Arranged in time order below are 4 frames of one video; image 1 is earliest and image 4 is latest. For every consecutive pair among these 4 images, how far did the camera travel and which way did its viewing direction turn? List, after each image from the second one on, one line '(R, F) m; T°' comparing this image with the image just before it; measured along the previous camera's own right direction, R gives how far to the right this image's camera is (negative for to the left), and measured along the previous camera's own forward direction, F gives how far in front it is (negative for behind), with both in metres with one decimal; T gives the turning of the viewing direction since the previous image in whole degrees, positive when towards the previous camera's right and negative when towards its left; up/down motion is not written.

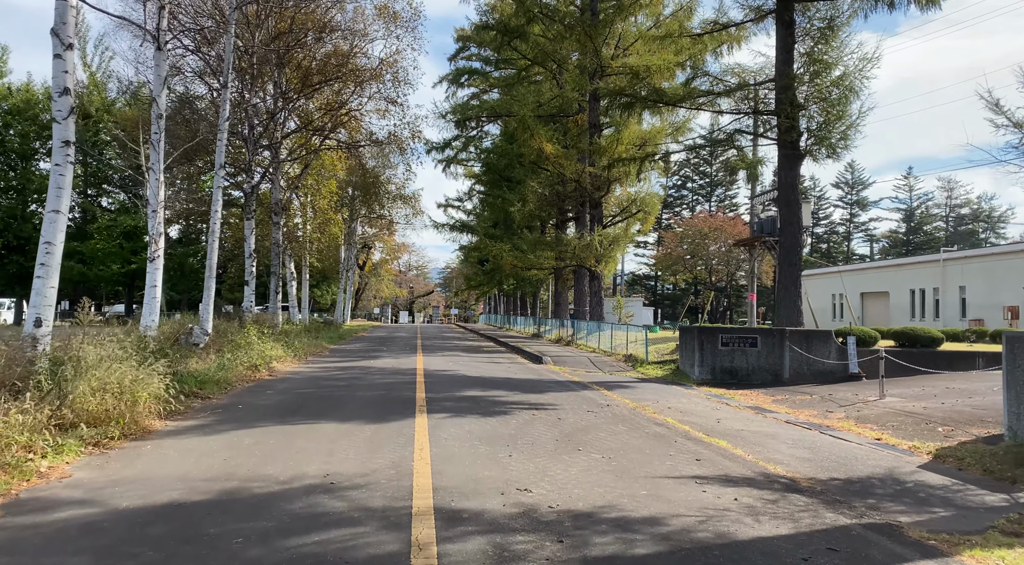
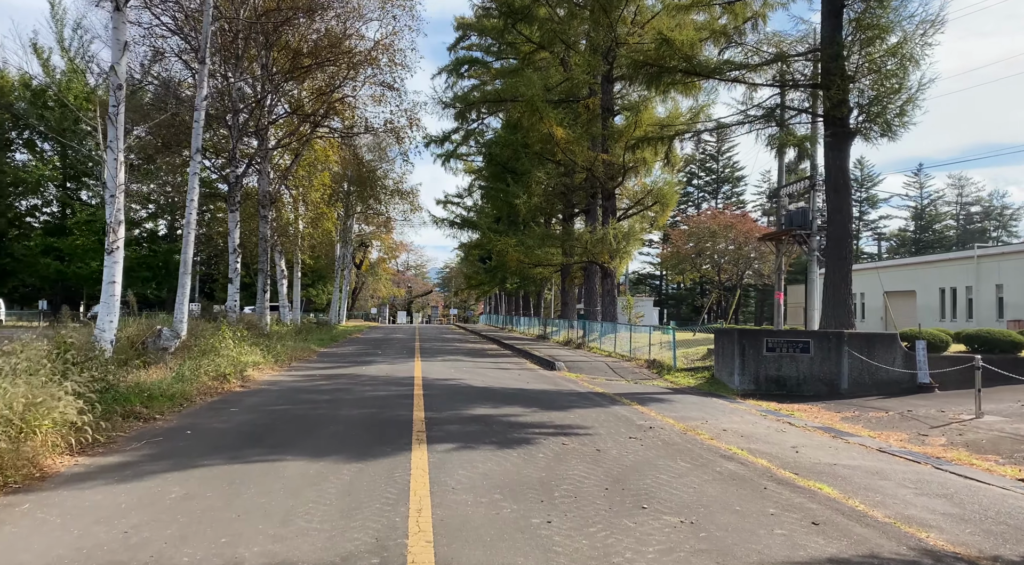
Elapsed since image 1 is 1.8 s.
(-0.2, +1.9) m; 0°
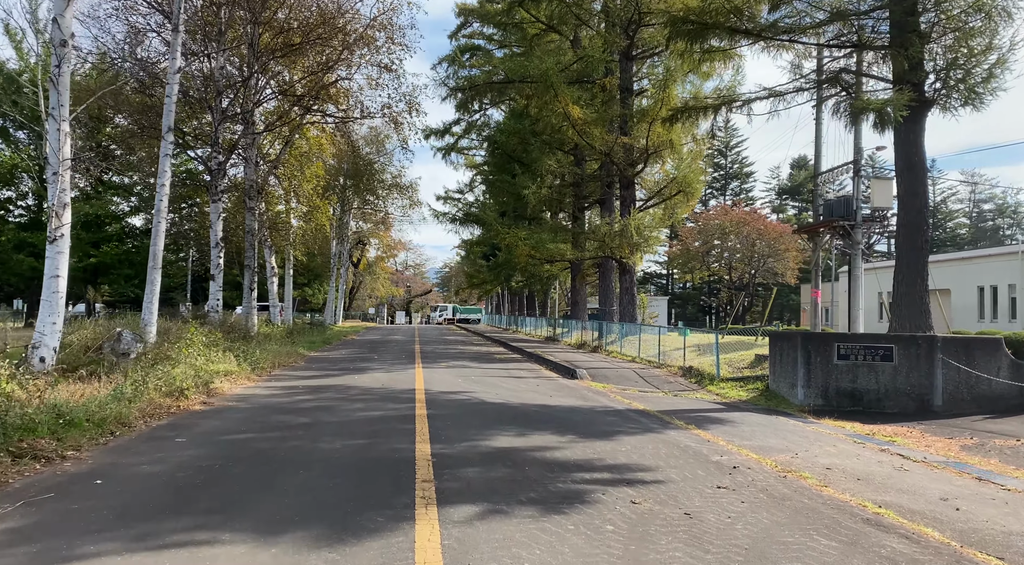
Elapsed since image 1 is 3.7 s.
(-0.3, +2.1) m; 0°
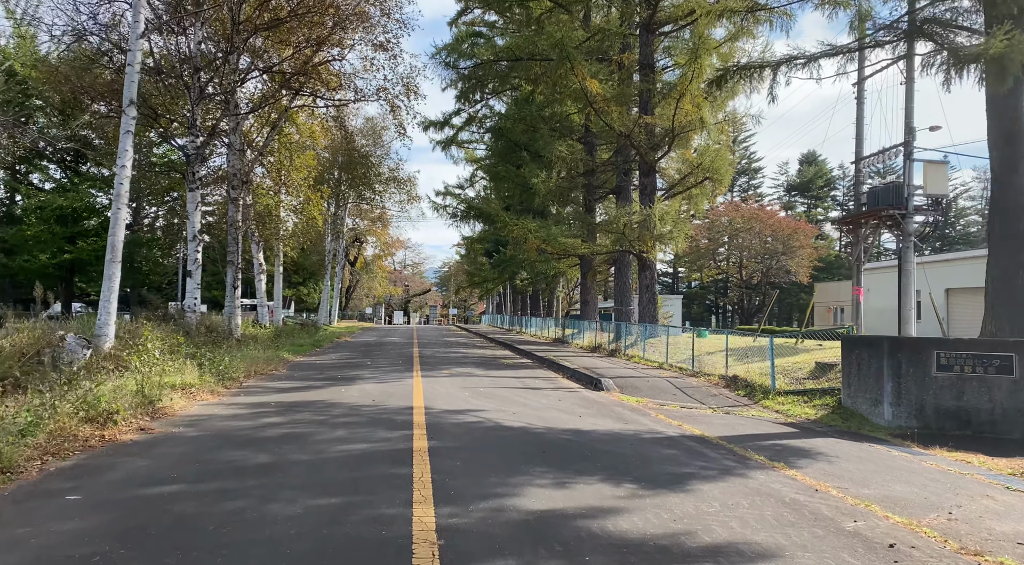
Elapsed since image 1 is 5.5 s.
(-0.3, +2.0) m; 0°
